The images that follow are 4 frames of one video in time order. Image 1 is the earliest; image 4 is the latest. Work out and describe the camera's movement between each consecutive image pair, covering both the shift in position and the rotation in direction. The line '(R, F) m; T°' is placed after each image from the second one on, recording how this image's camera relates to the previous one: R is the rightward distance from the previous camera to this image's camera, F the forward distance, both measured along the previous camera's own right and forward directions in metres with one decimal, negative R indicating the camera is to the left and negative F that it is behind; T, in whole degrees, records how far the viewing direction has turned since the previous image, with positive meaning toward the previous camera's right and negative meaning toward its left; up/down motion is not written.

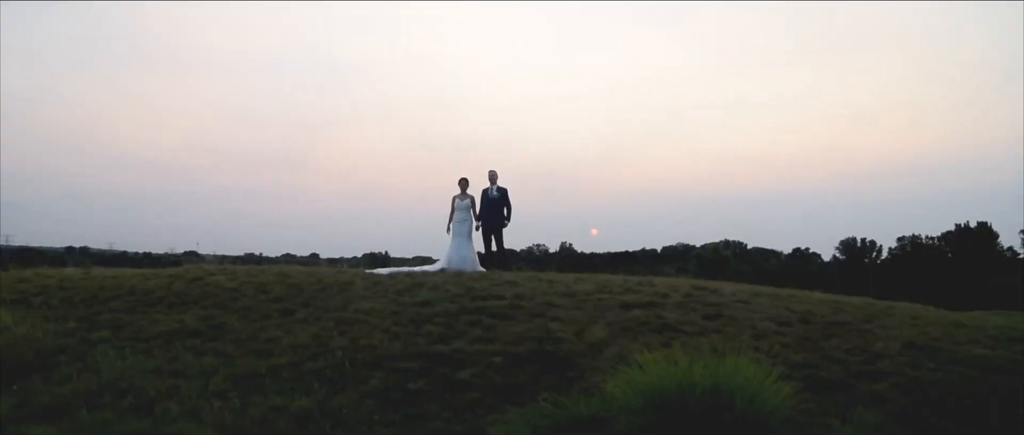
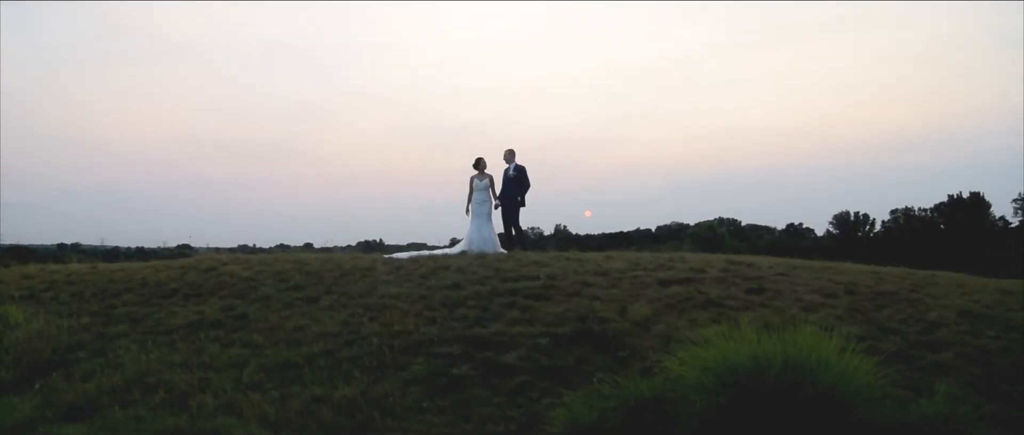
(-0.8, +0.4) m; +2°
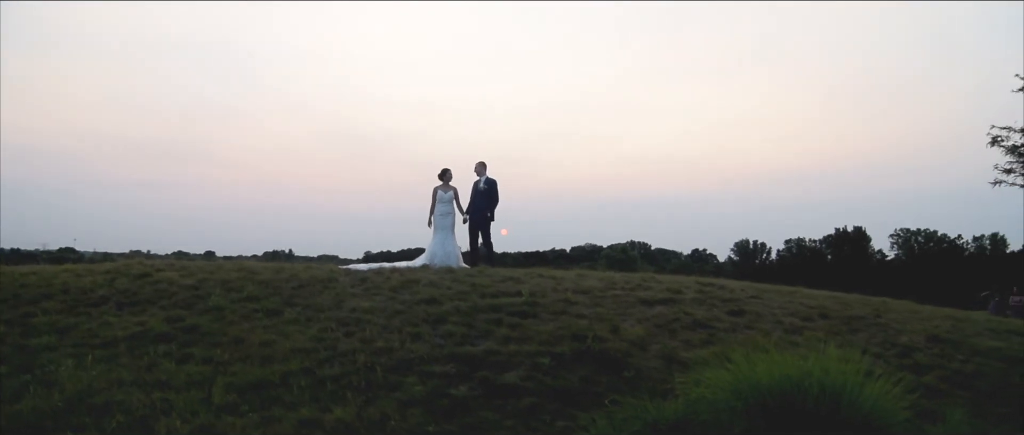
(-1.4, +0.5) m; +9°
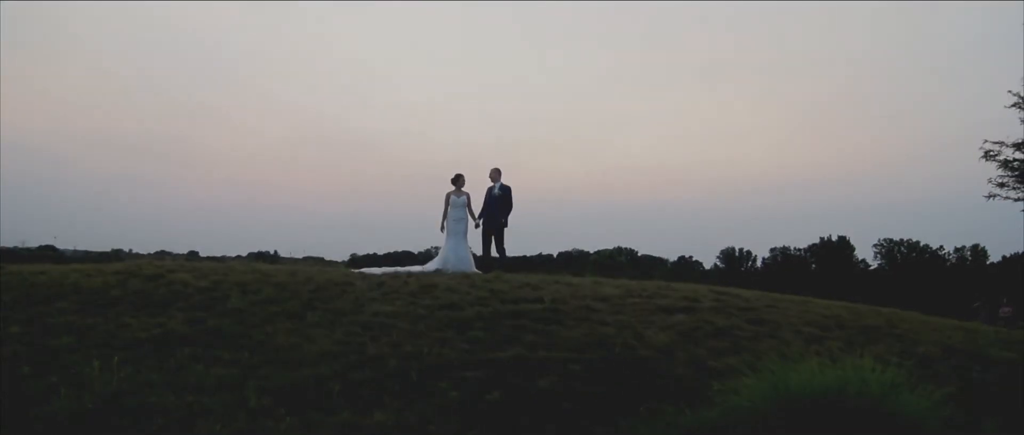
(-0.7, 0.0) m; +2°
